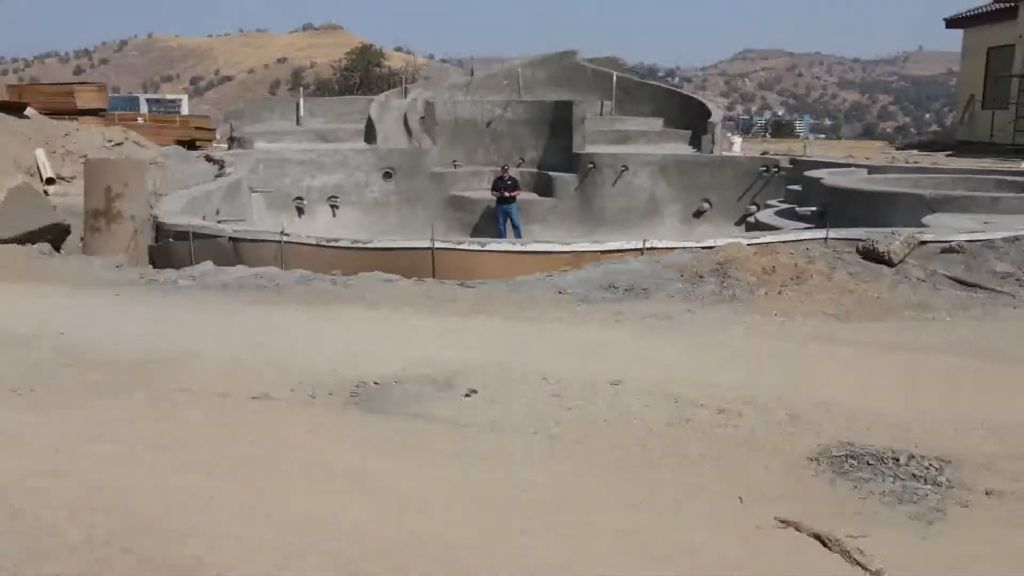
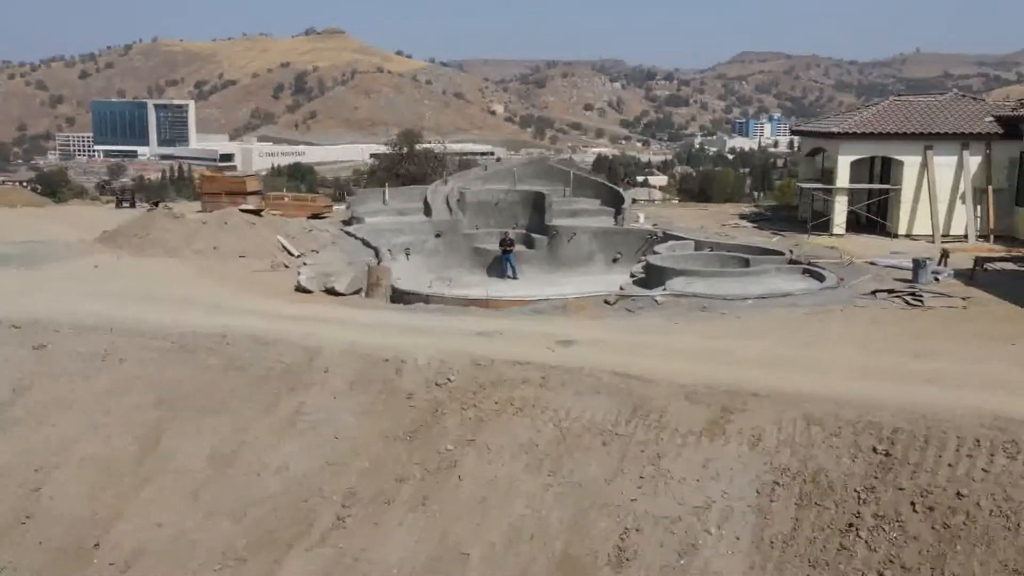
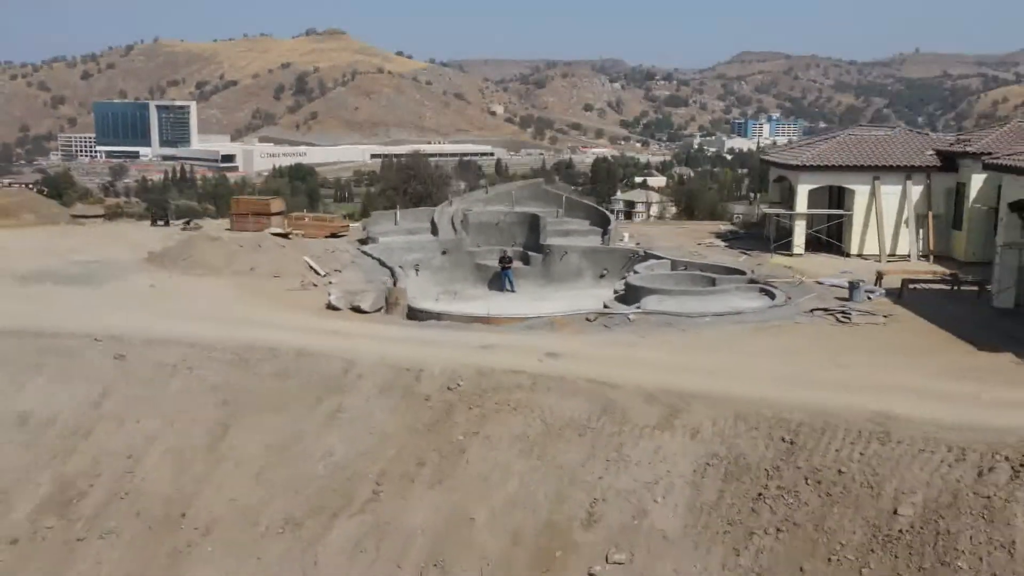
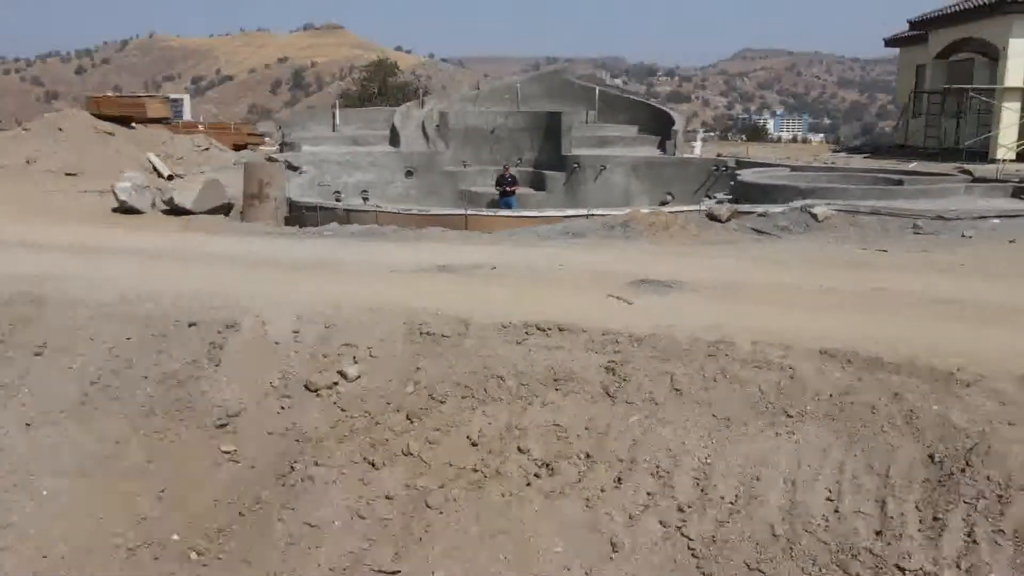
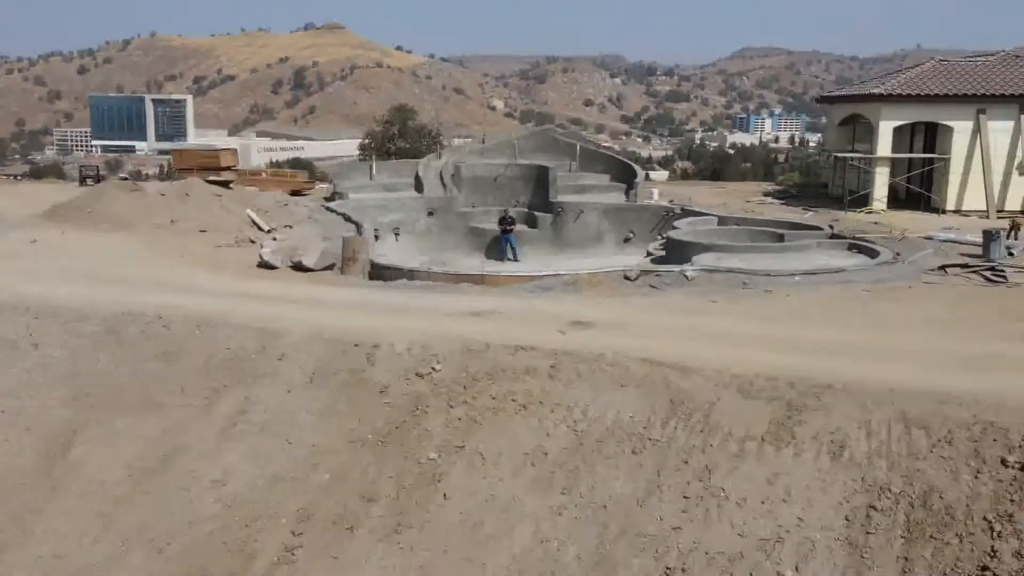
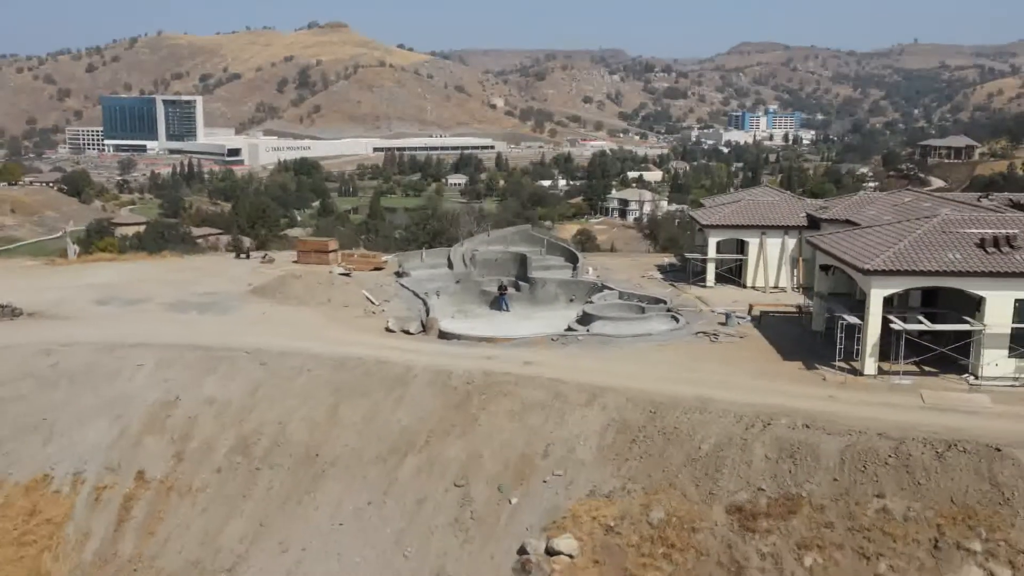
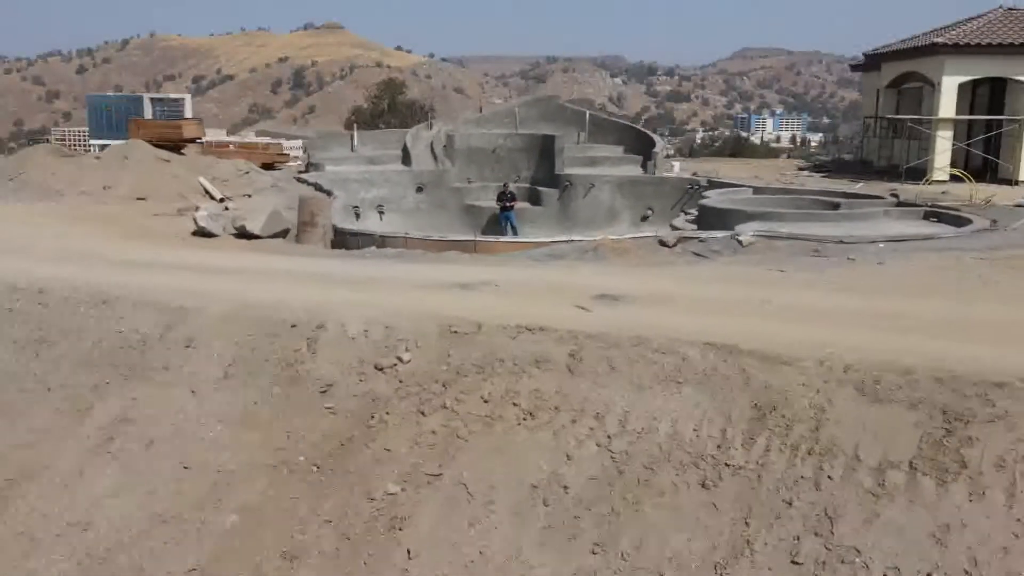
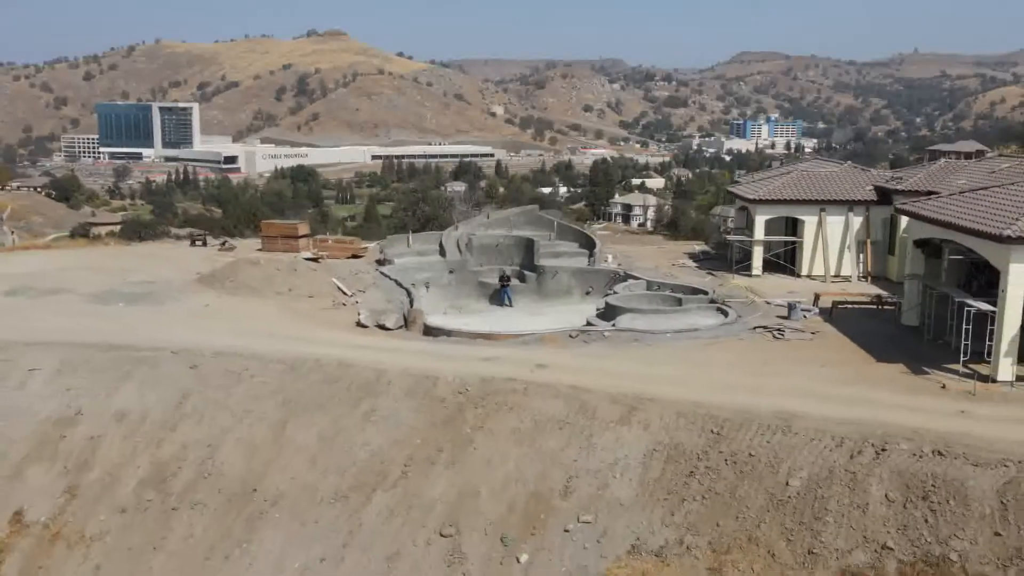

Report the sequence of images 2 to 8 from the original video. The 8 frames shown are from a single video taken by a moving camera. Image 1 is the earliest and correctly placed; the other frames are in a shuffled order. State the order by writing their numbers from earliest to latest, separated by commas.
4, 7, 5, 2, 3, 8, 6
